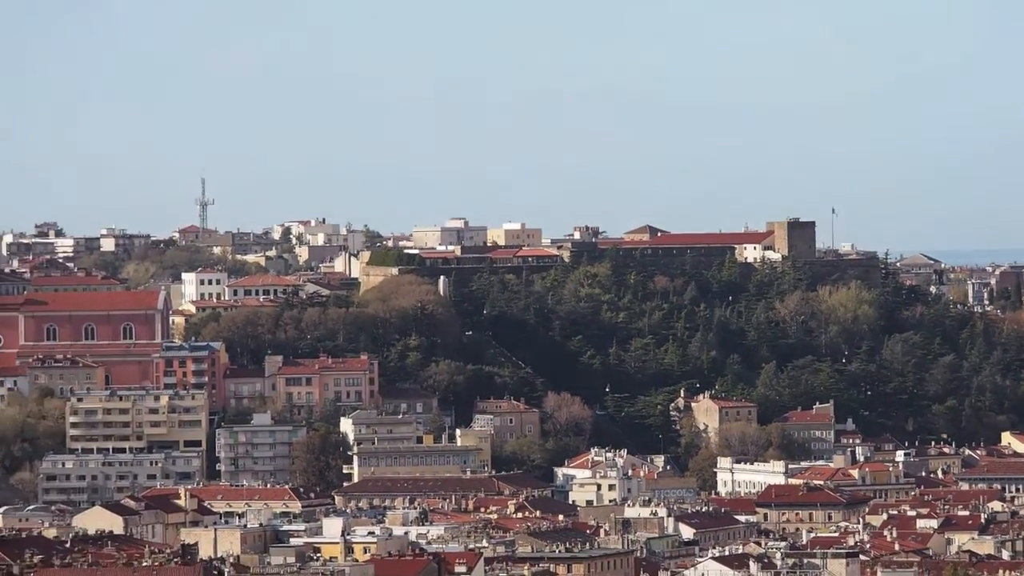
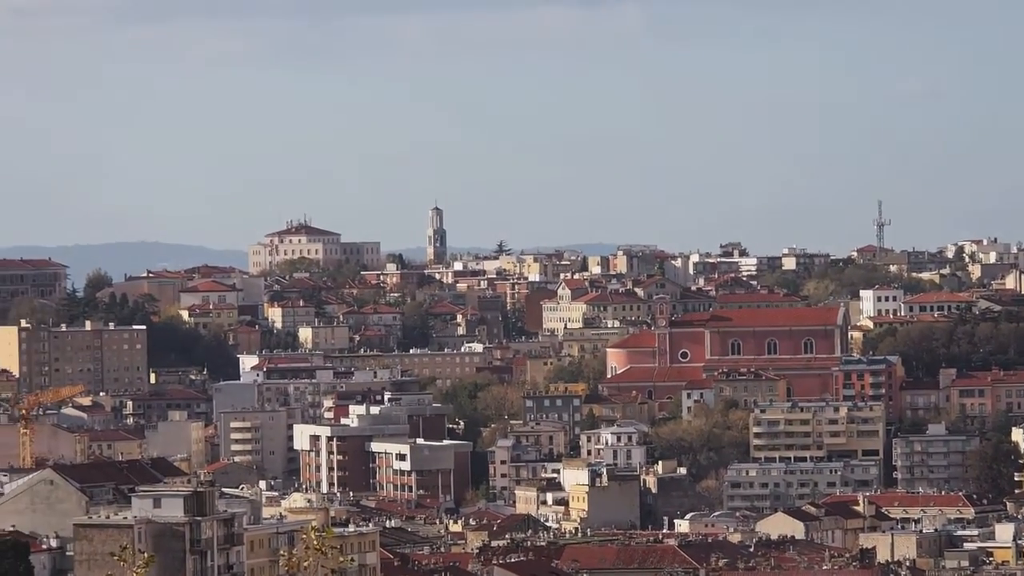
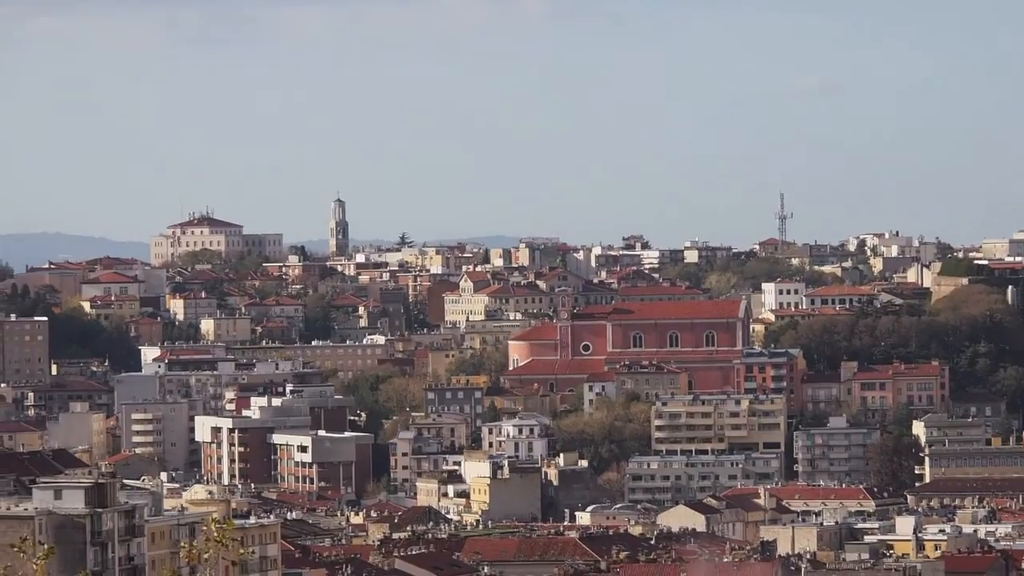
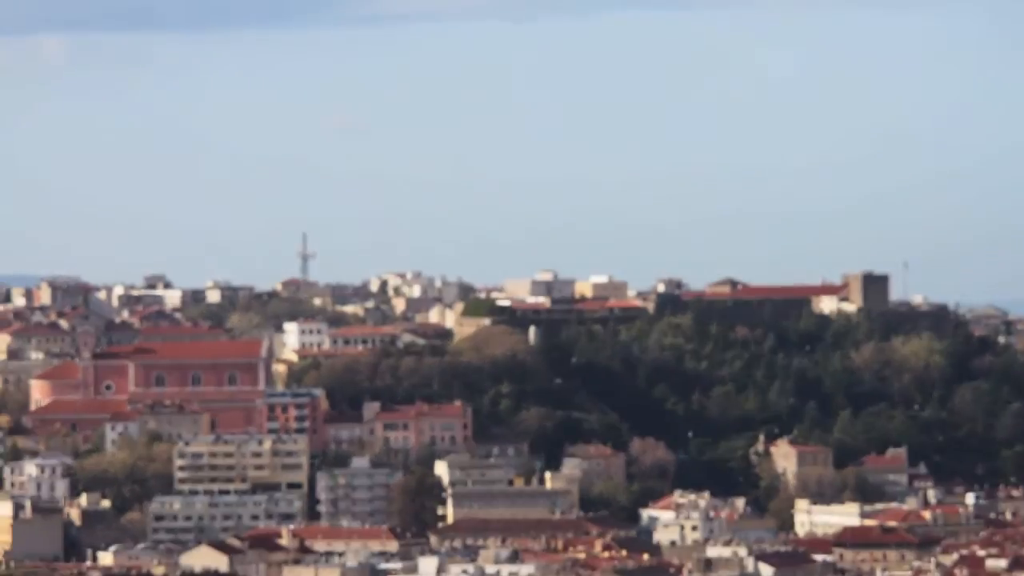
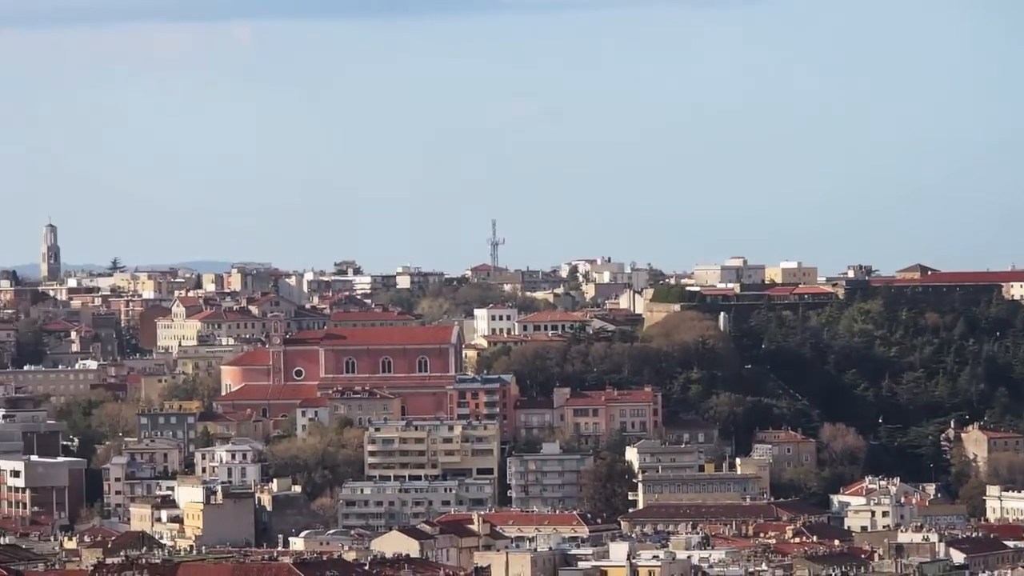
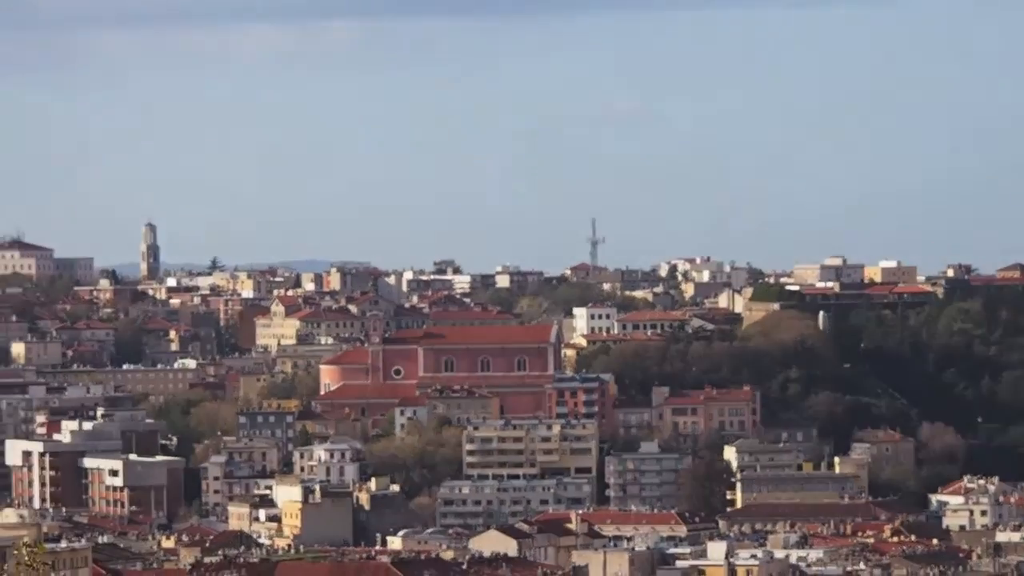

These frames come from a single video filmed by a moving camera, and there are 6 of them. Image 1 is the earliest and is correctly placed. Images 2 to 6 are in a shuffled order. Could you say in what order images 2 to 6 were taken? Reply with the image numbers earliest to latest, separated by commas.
4, 5, 6, 3, 2
